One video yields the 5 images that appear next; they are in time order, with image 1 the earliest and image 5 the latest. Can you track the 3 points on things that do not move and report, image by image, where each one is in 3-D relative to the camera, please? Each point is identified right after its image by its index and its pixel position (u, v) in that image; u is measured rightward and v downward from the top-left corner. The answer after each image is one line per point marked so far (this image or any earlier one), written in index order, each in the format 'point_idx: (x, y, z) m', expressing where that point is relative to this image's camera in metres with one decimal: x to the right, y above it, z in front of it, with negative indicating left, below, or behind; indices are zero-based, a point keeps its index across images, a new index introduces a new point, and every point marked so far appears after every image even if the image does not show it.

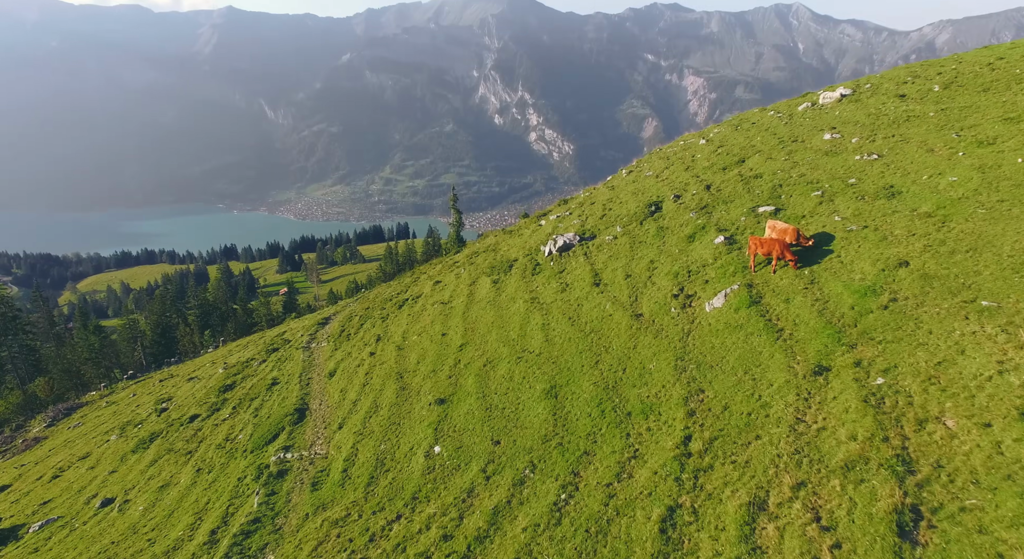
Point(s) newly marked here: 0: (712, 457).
0: (+5.4, -4.8, +18.2) m
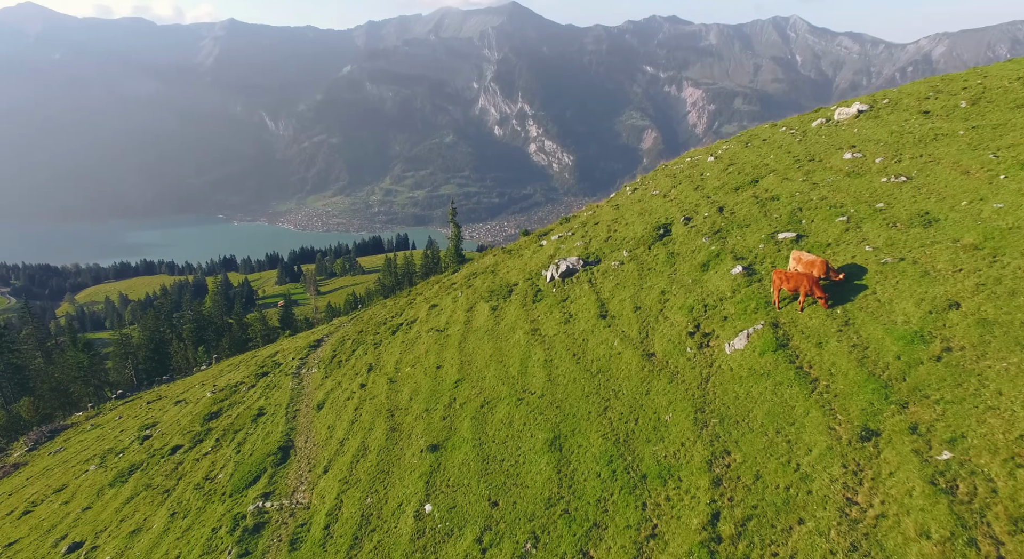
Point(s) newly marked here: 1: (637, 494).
0: (+5.4, -5.8, +16.2) m
1: (+3.3, -5.6, +17.7) m
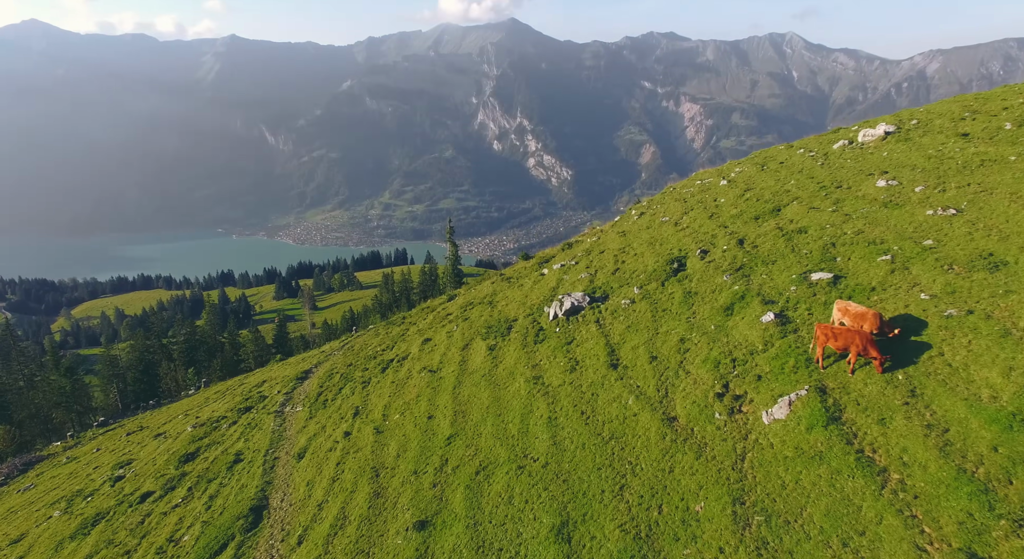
0: (+5.4, -7.1, +13.3) m
1: (+3.3, -6.8, +14.9) m
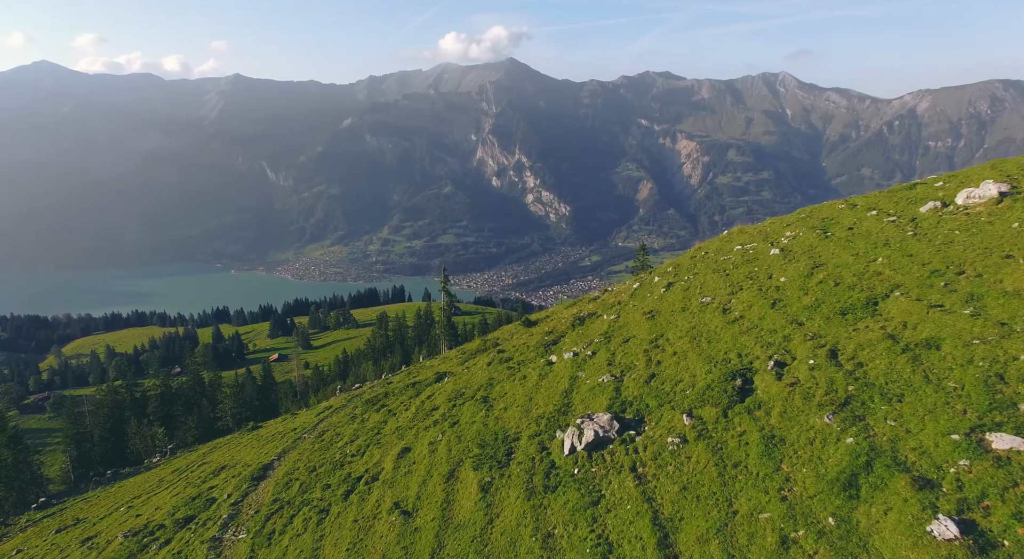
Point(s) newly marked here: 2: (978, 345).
0: (+5.4, -9.9, +5.3) m
1: (+3.3, -9.7, +6.9) m
2: (+11.6, -1.2, +16.5) m
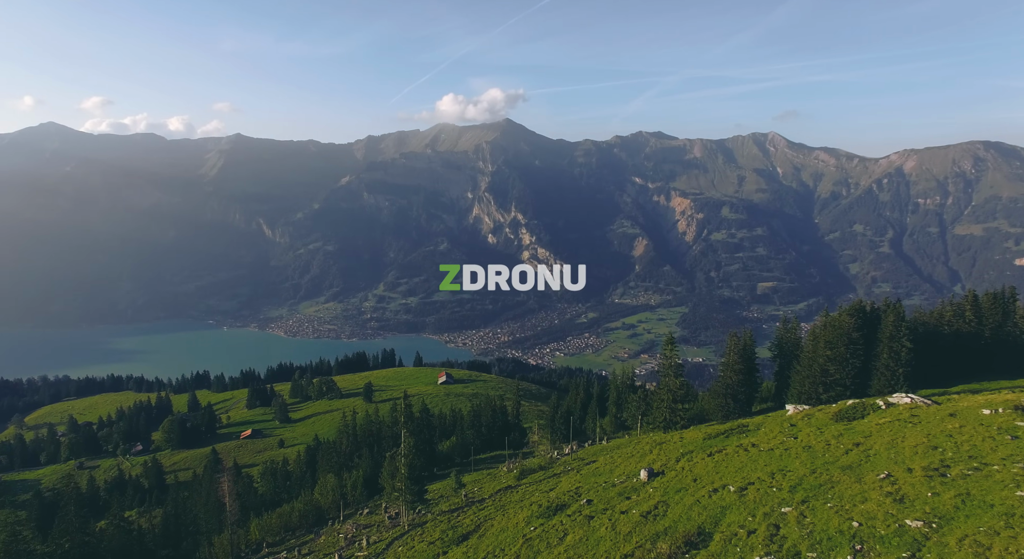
0: (+5.0, -15.7, -28.6) m
1: (+2.8, -15.6, -27.0) m
2: (+11.1, -7.9, -16.8) m
